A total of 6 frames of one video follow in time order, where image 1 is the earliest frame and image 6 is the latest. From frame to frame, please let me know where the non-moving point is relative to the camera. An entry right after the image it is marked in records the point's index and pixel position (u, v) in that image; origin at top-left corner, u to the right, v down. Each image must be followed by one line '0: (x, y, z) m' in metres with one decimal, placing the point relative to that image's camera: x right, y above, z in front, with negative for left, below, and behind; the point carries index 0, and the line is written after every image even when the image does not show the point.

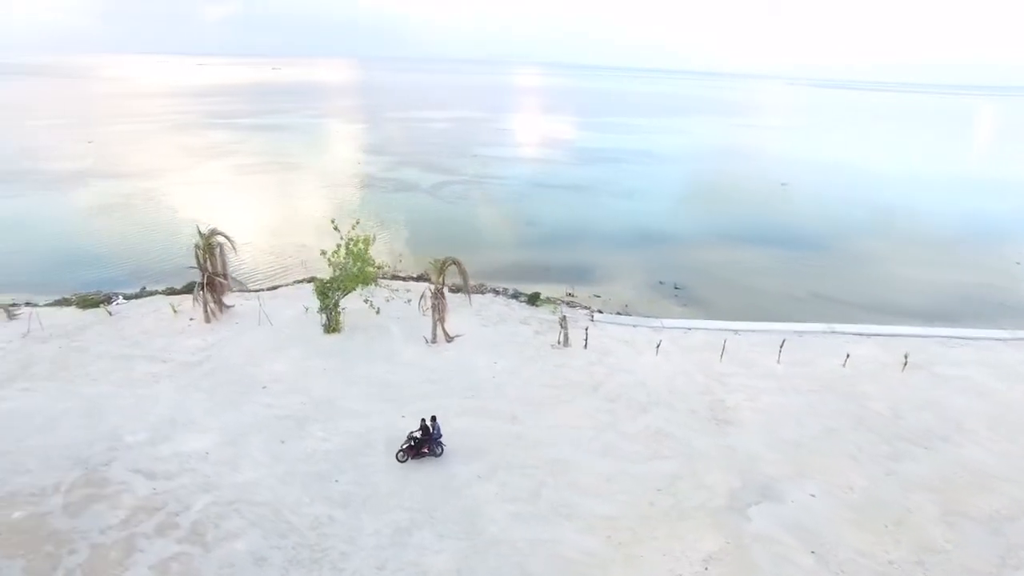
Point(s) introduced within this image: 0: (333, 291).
0: (-3.6, -0.1, +12.0) m
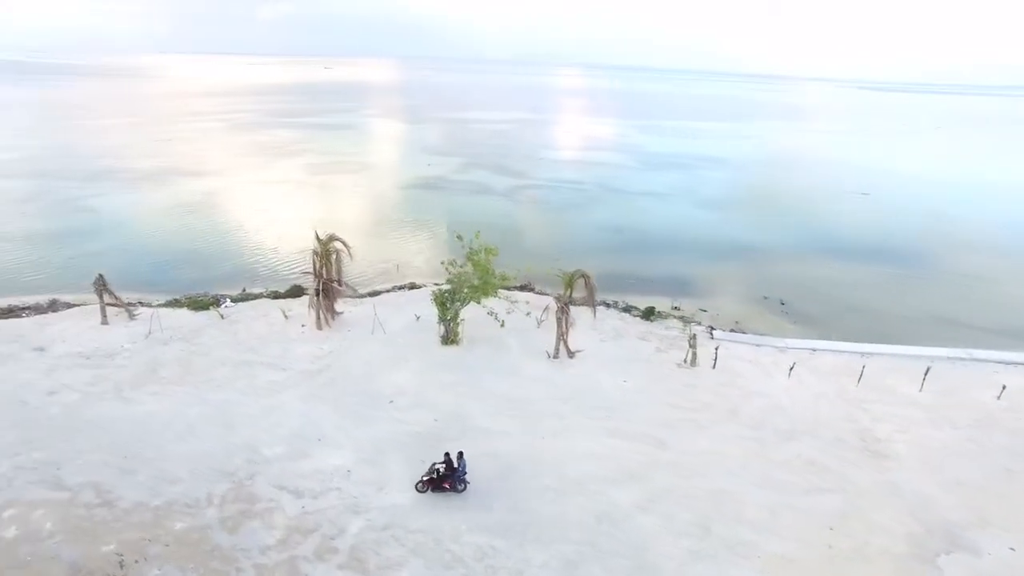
0: (-1.2, -0.3, +11.6) m
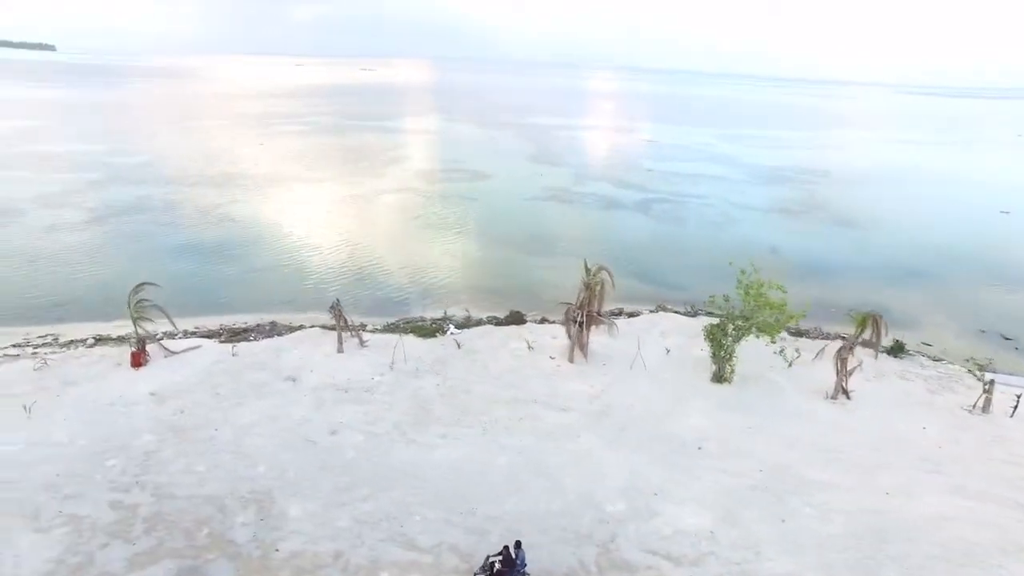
0: (+3.9, -1.0, +10.9) m
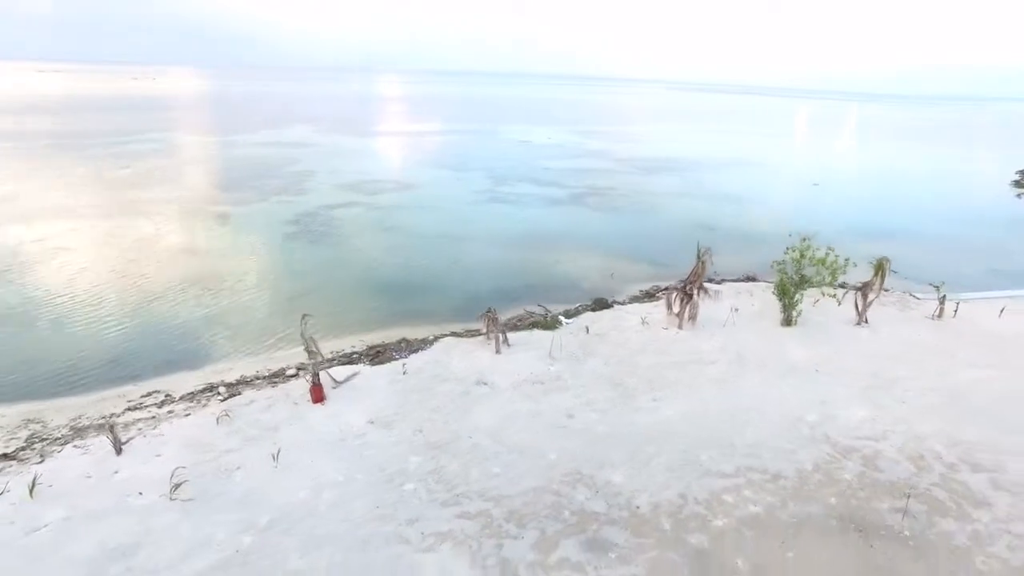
0: (+6.8, -0.1, +14.4) m
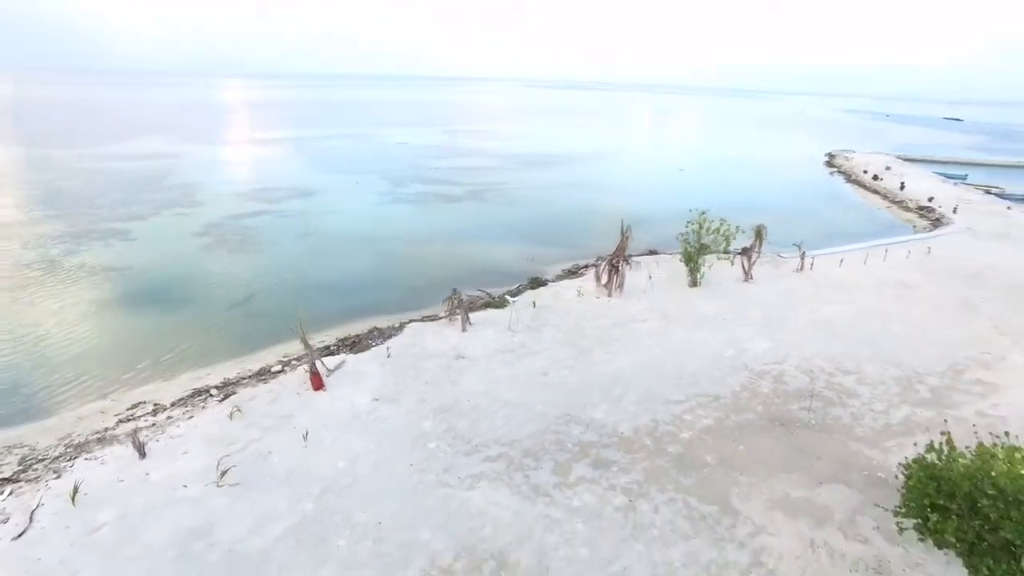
0: (+5.4, +0.9, +17.4) m
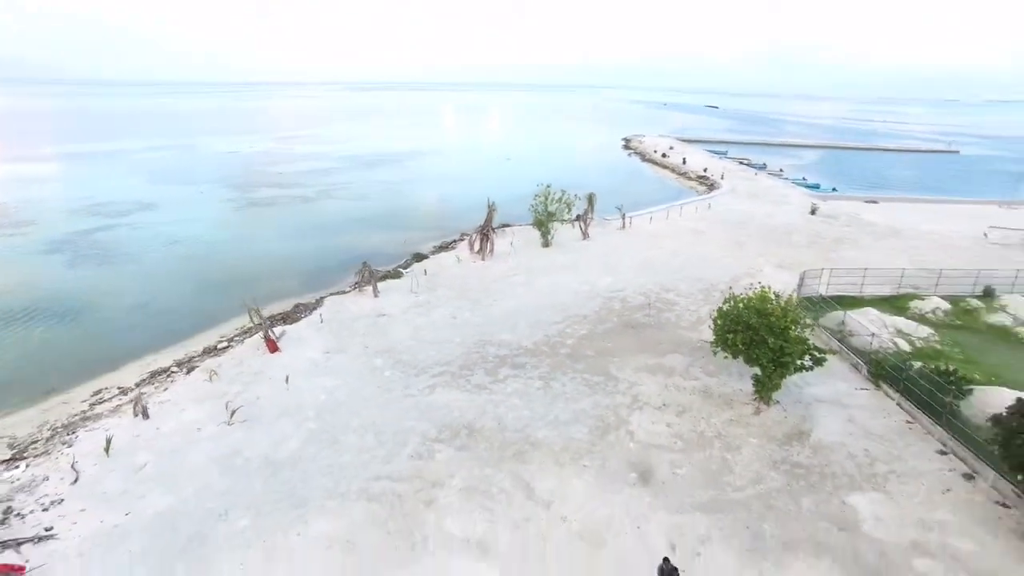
0: (+1.3, +2.4, +21.8) m
